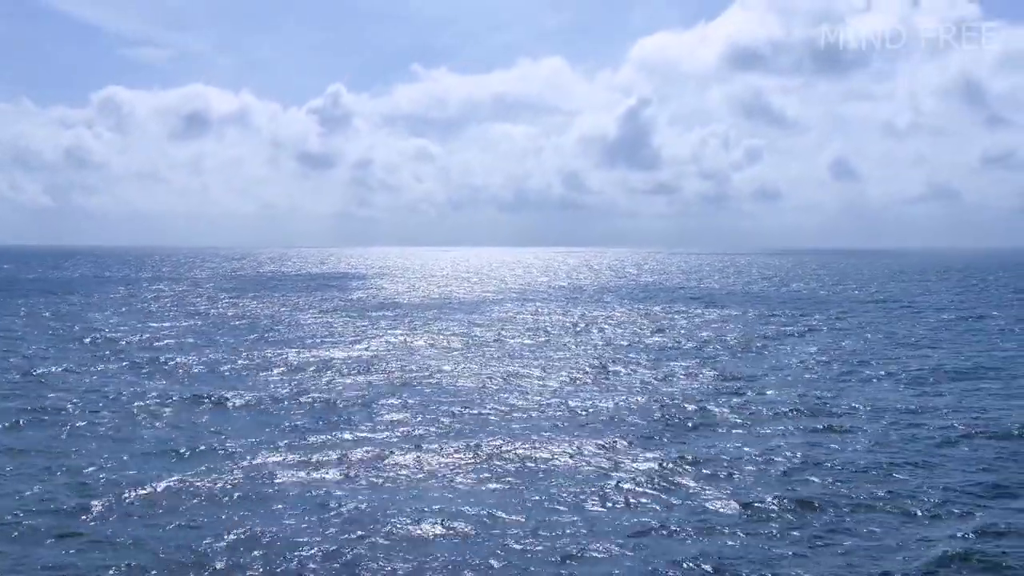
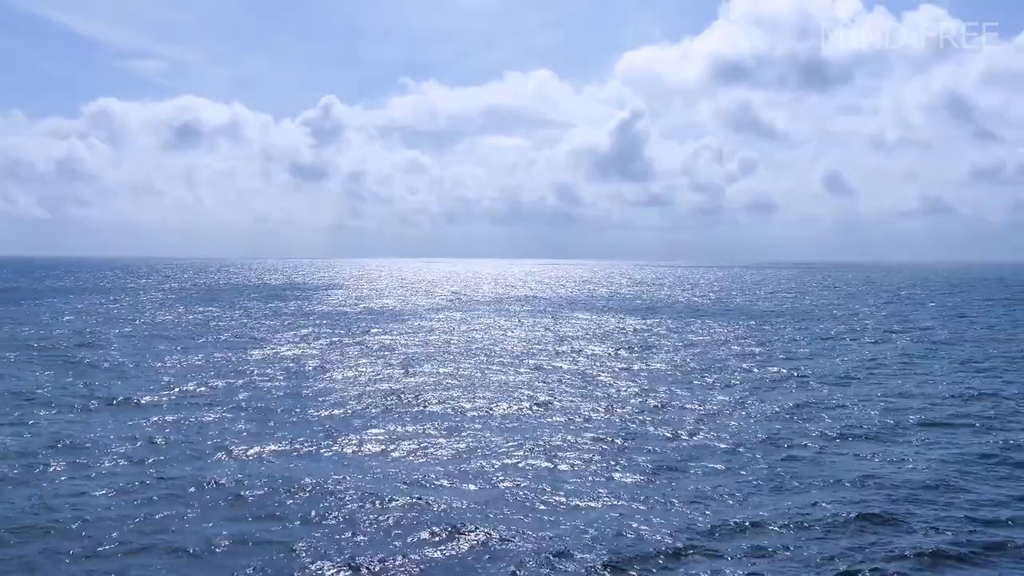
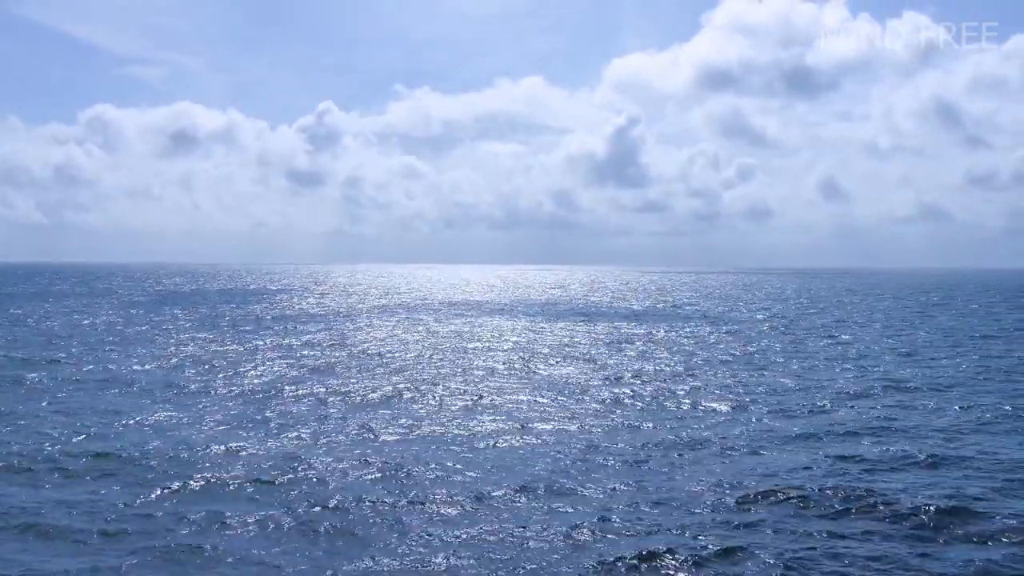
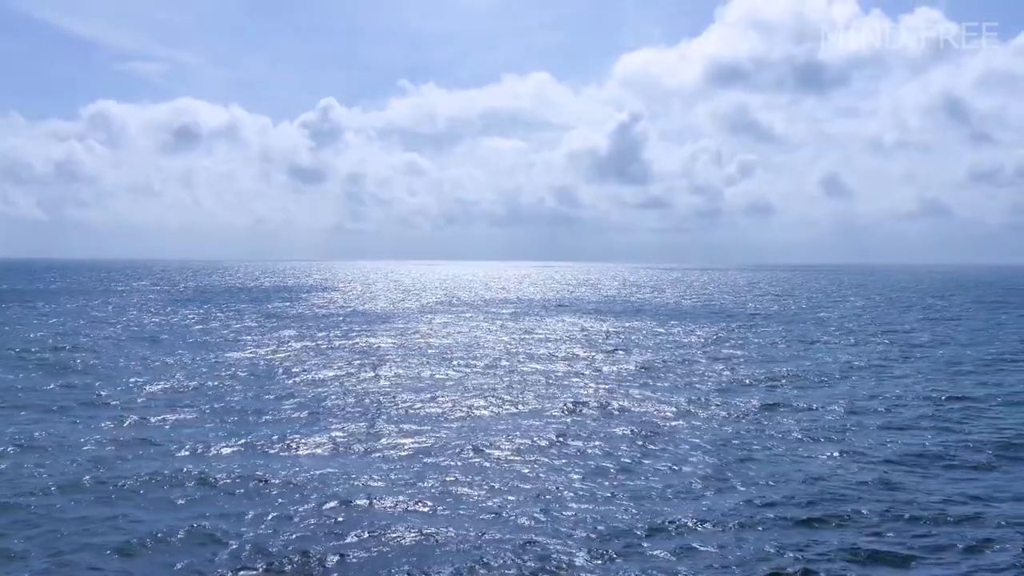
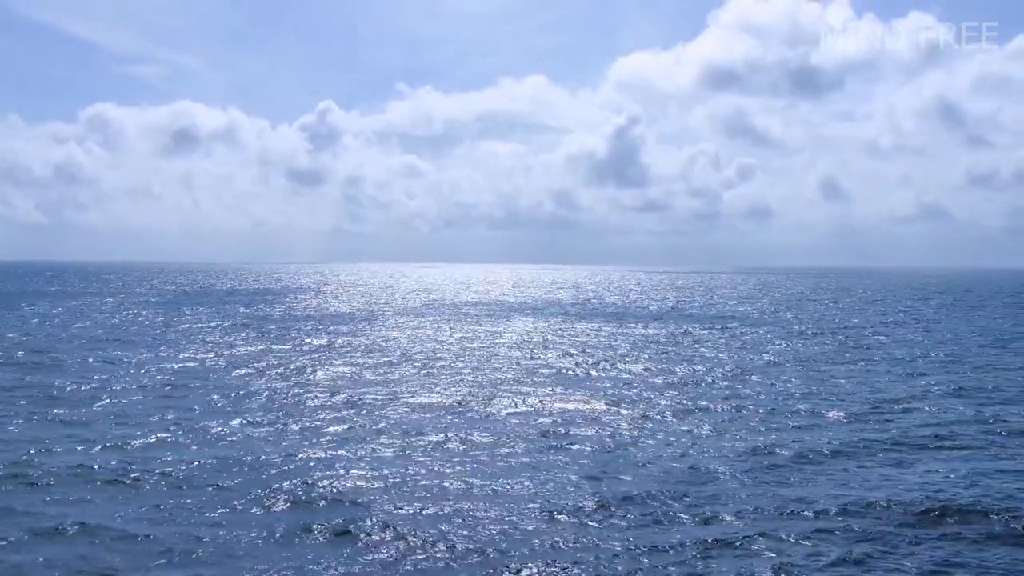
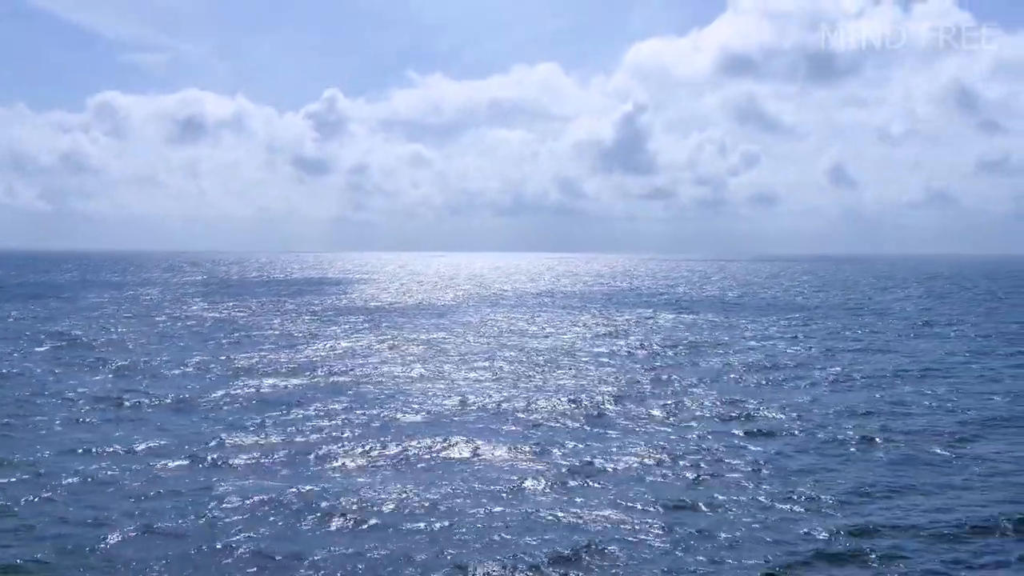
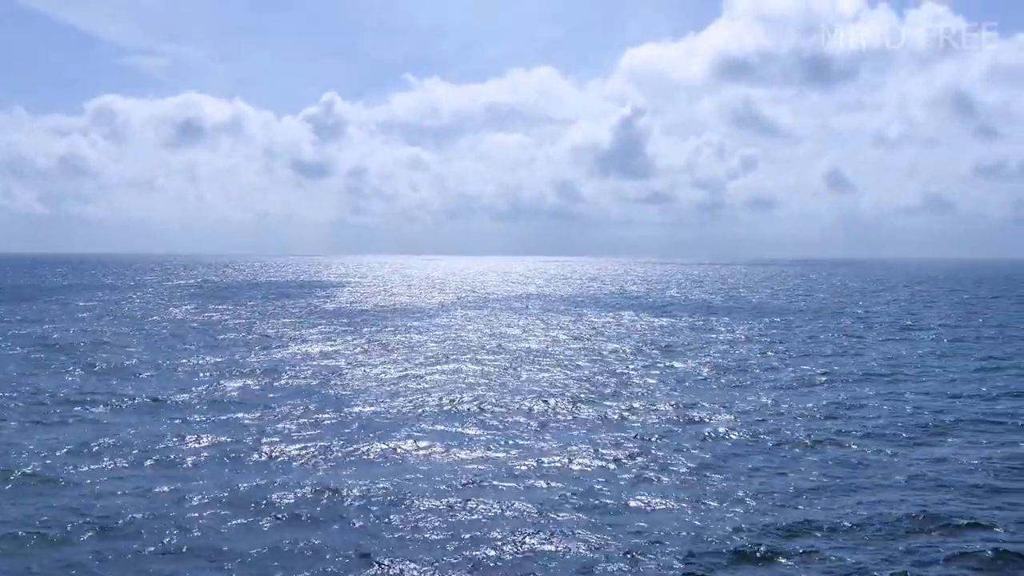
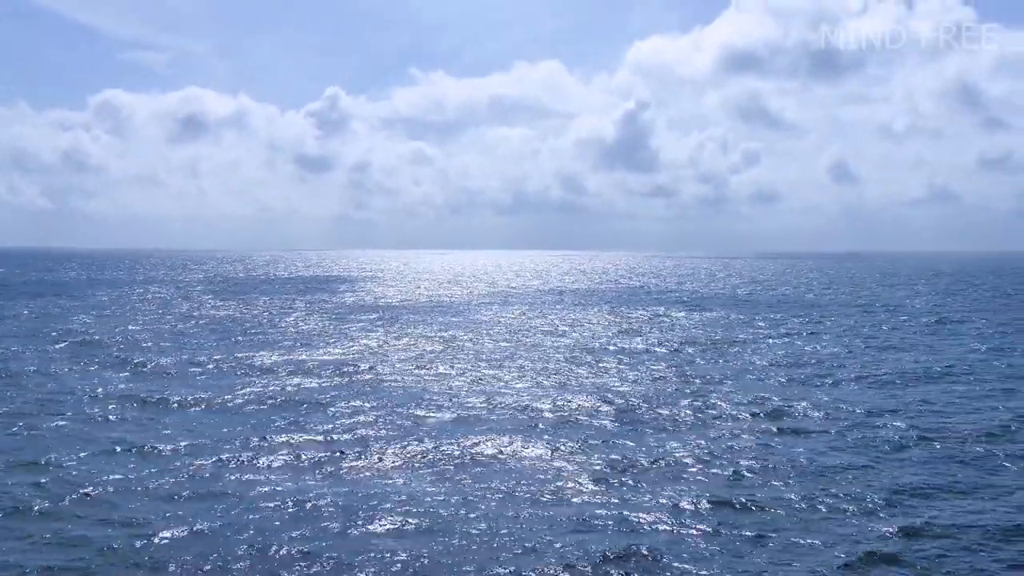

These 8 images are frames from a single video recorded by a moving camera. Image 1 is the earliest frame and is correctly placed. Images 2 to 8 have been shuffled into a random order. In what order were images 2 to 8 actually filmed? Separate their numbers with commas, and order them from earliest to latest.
8, 6, 7, 2, 4, 5, 3
